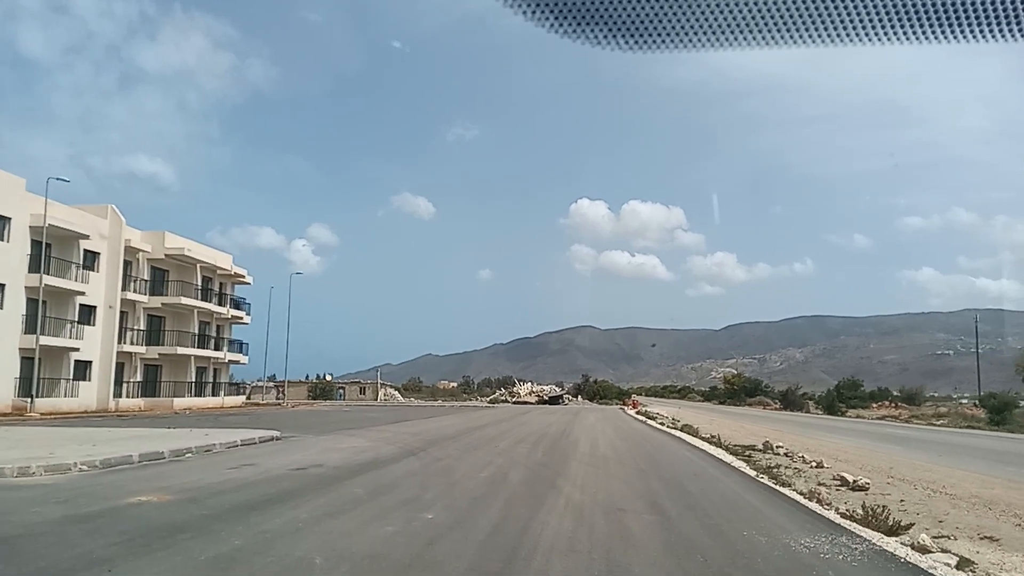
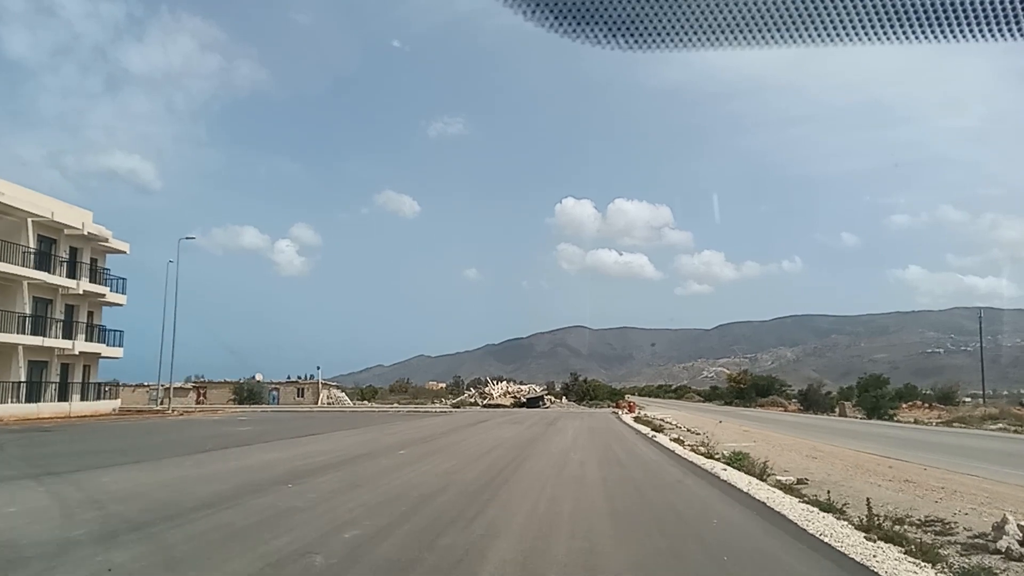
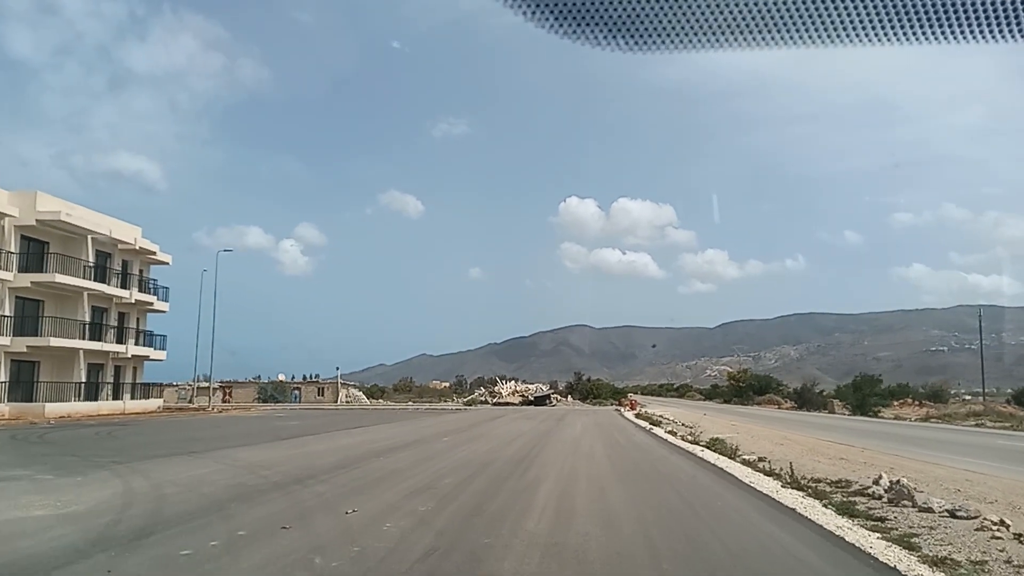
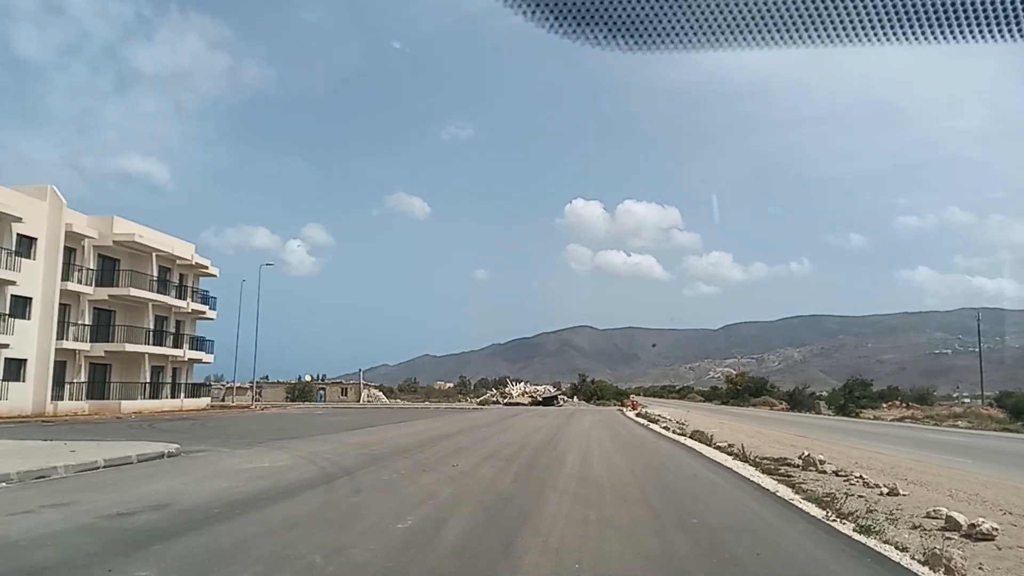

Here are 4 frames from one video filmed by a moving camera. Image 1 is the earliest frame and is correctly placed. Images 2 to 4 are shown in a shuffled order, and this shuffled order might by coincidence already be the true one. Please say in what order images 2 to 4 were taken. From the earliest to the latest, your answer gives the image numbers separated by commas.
4, 3, 2
